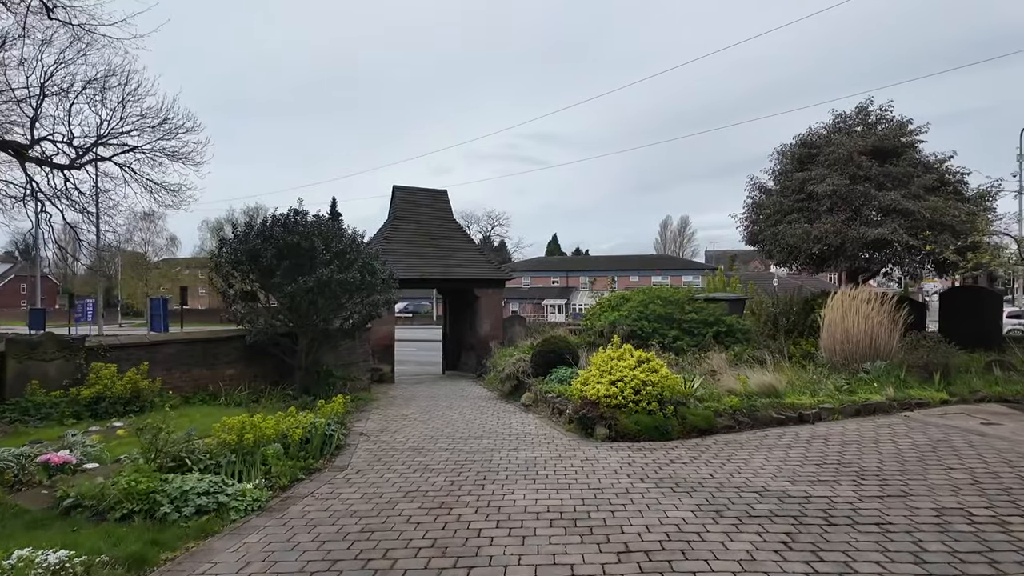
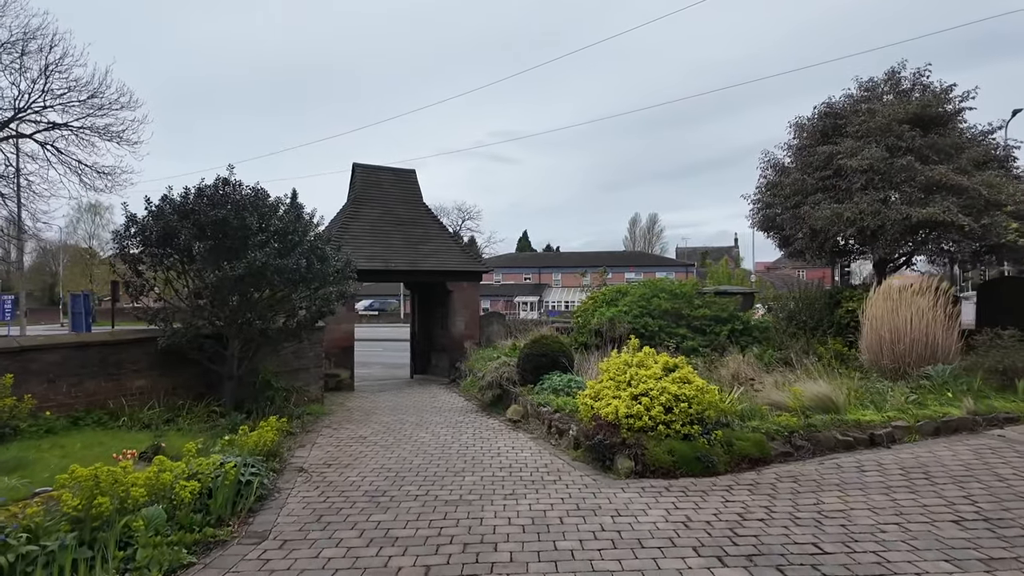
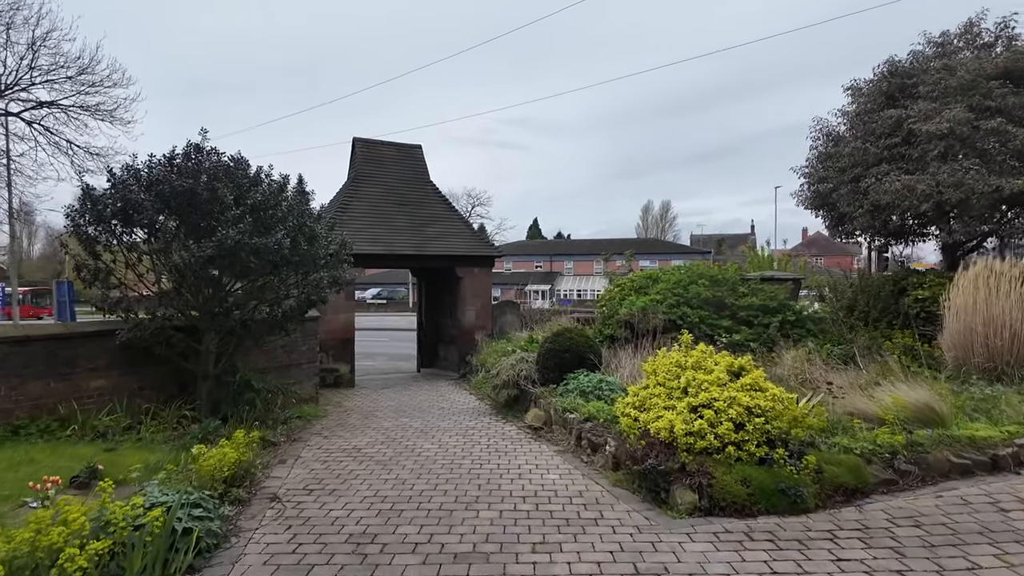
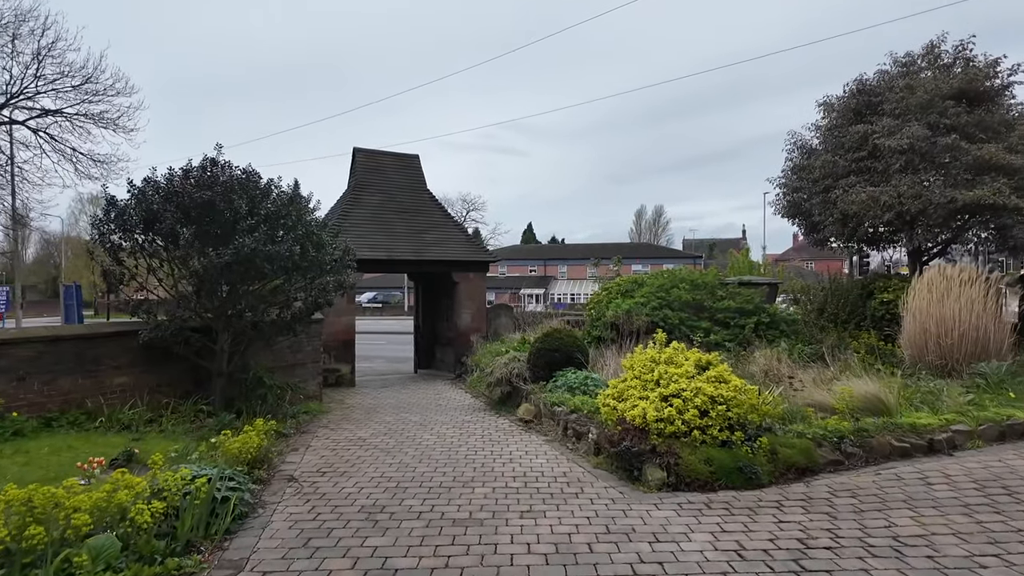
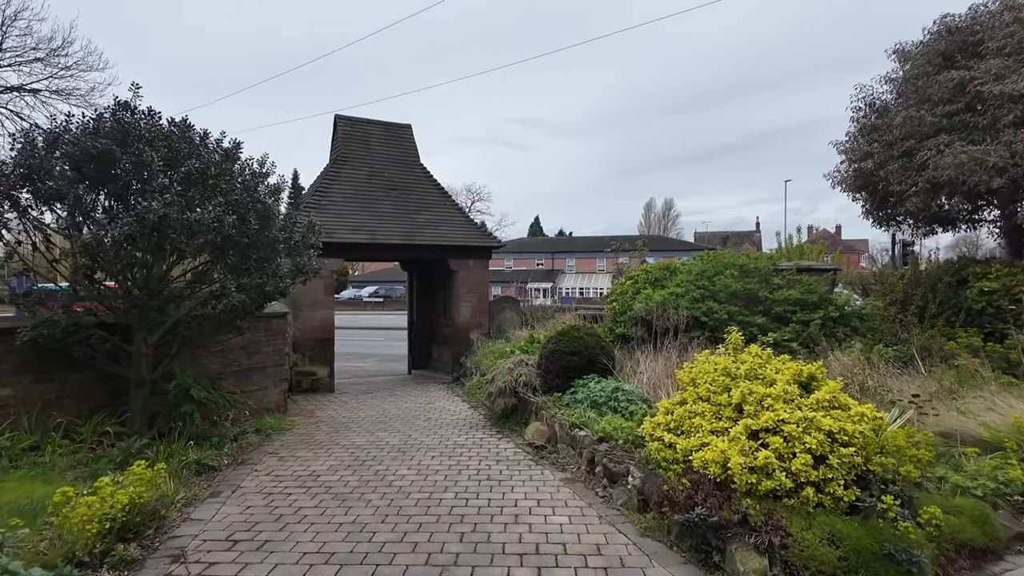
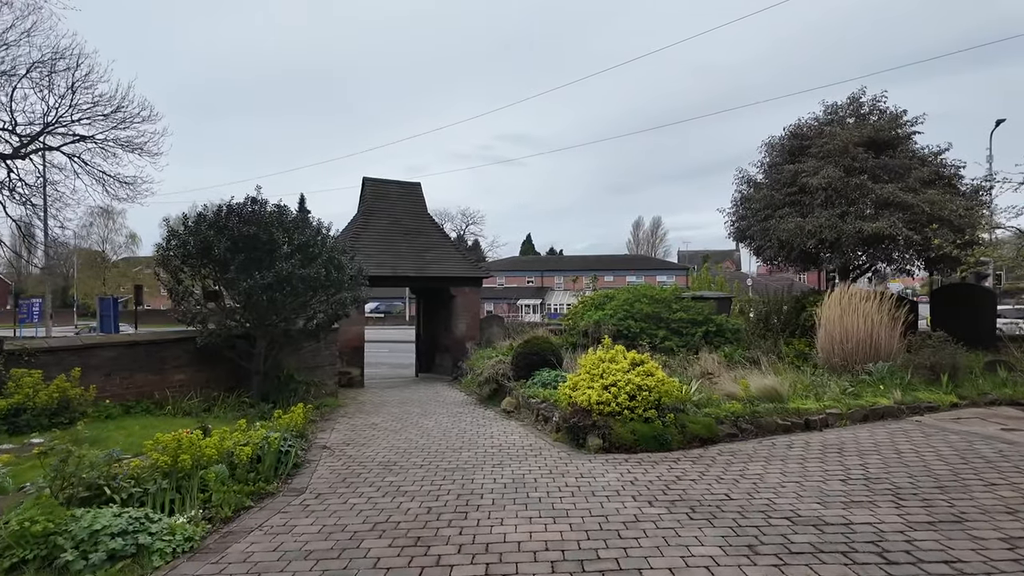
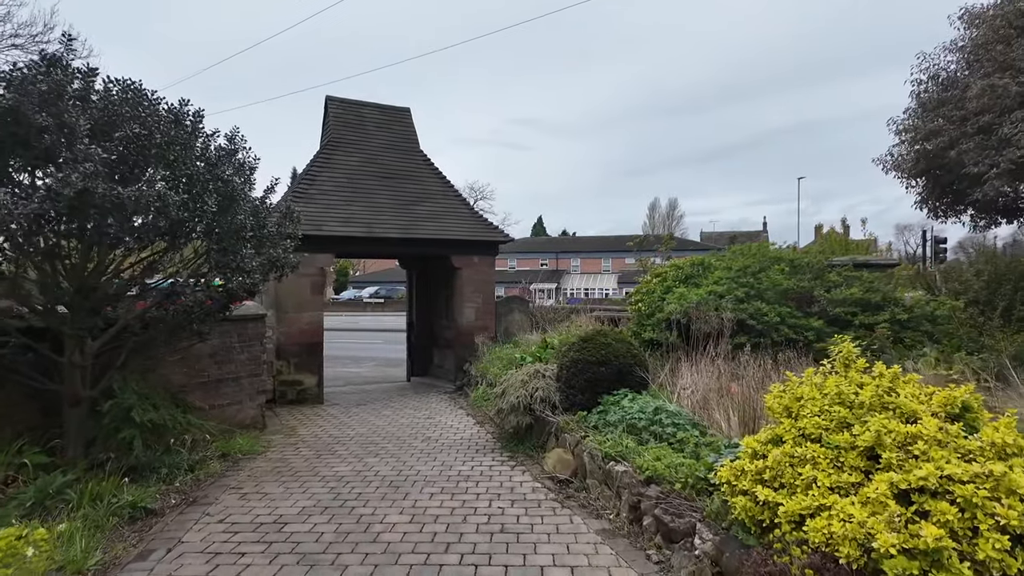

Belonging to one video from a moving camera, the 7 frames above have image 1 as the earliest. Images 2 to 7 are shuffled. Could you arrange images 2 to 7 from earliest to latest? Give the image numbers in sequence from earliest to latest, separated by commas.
6, 2, 4, 3, 5, 7
